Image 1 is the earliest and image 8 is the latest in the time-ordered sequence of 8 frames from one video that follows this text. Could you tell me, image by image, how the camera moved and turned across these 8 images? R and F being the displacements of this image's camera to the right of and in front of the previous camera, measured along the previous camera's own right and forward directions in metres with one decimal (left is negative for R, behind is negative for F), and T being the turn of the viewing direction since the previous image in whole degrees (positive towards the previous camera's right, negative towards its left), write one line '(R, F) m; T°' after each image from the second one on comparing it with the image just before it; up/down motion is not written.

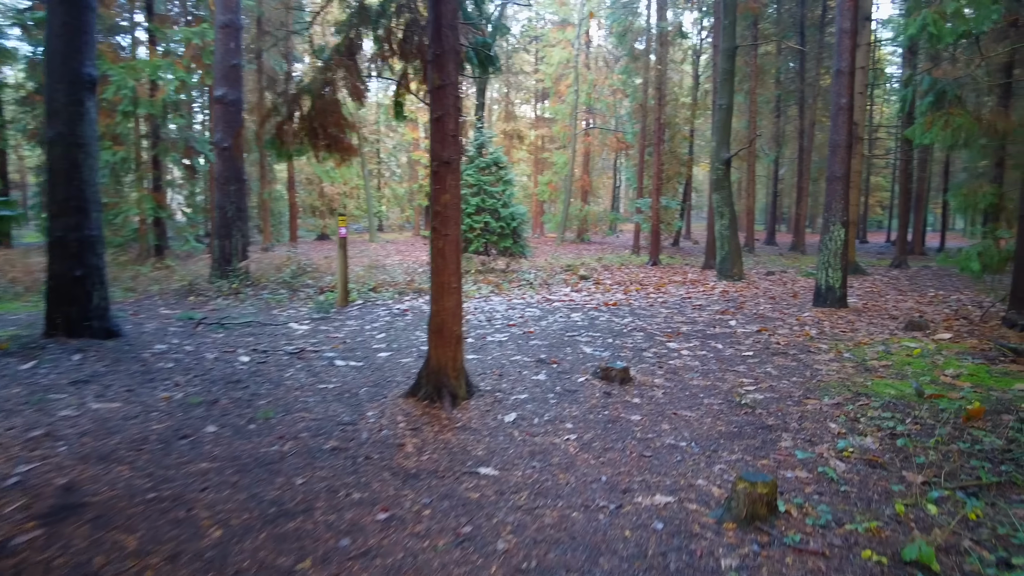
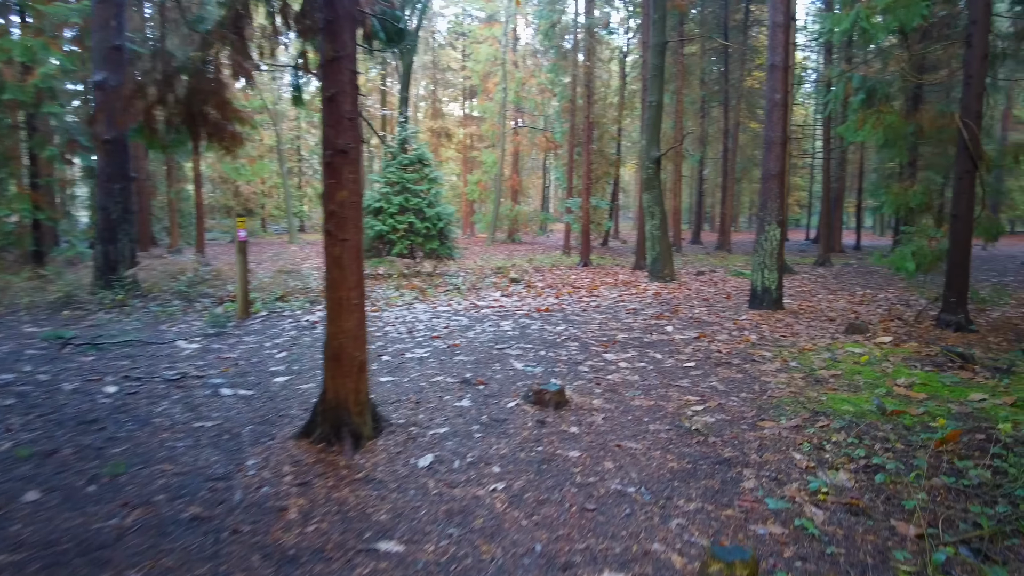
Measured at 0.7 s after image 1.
(+0.1, +0.7) m; +6°
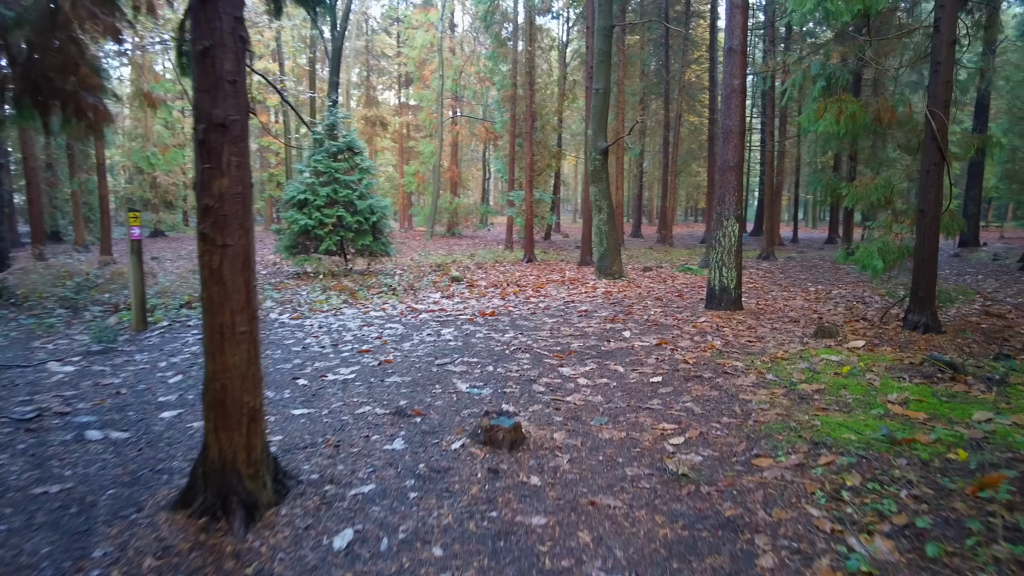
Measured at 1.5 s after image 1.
(0.0, +0.9) m; +5°
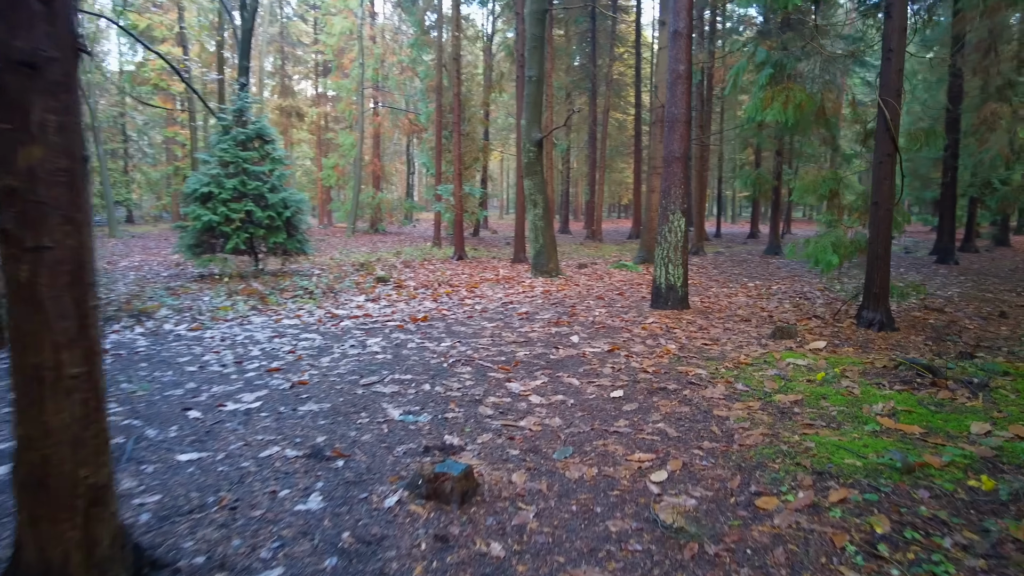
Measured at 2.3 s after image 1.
(-0.1, +0.8) m; +7°
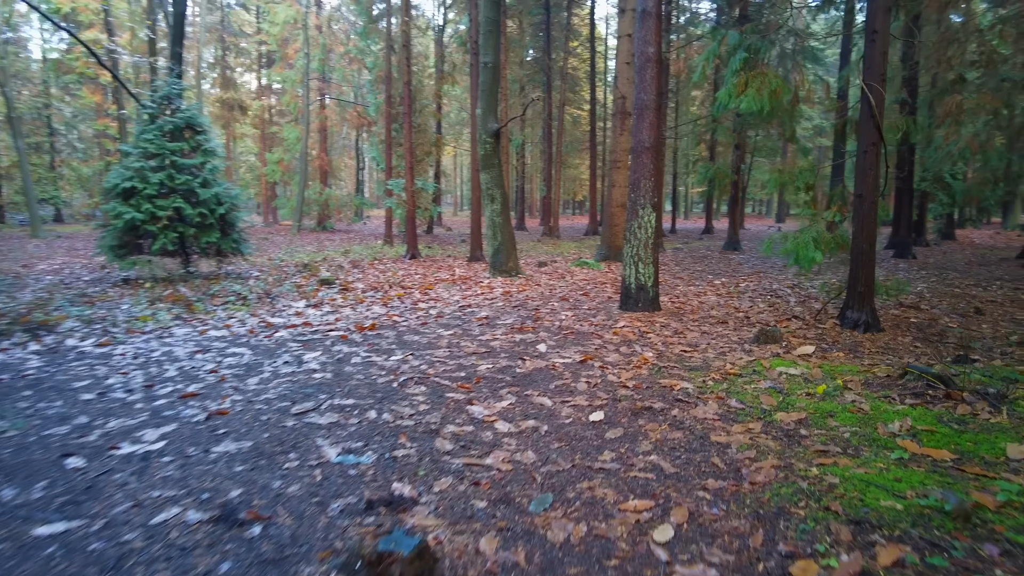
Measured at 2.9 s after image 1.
(0.0, +0.7) m; +4°
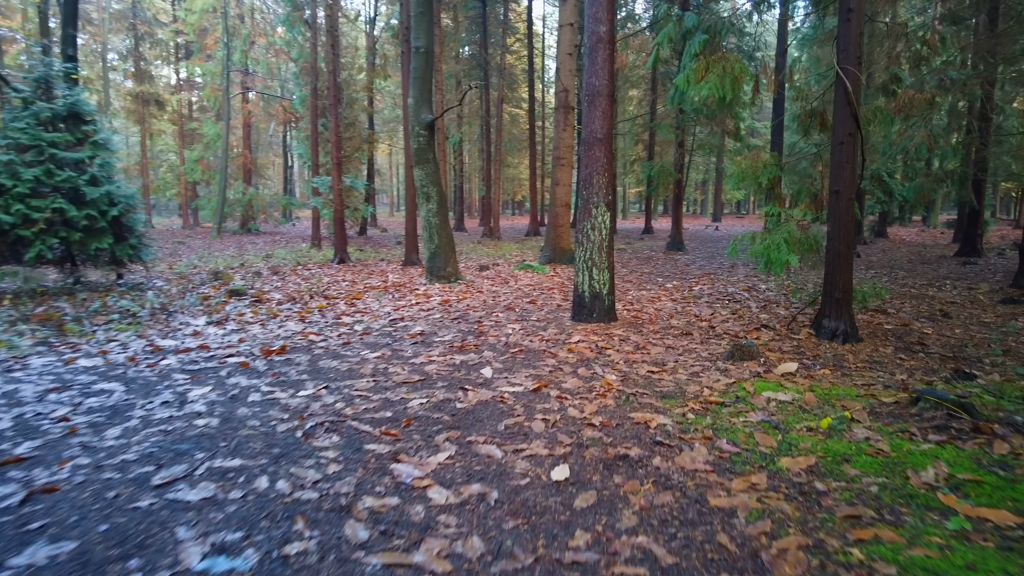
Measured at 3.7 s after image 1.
(0.0, +0.9) m; +5°
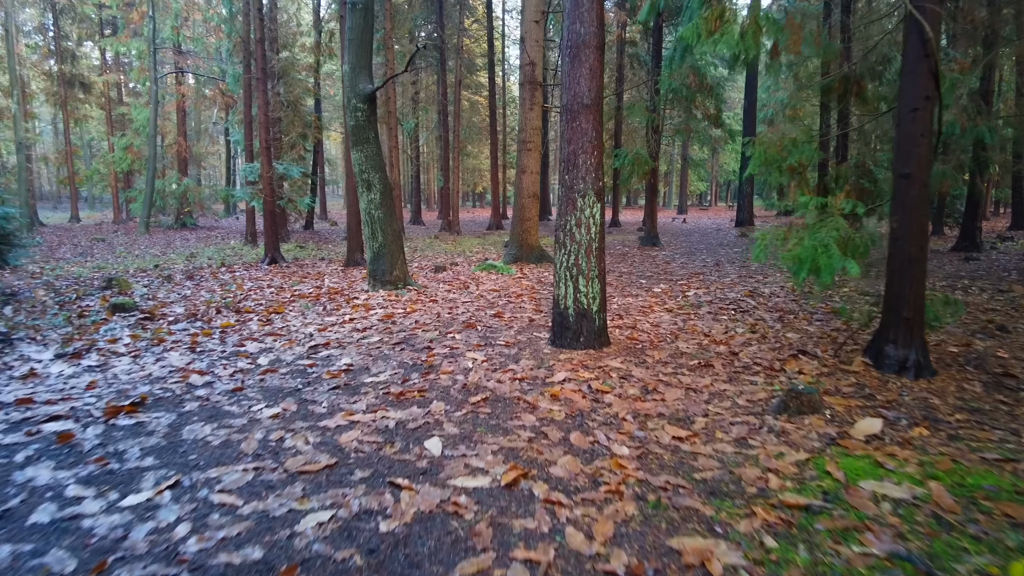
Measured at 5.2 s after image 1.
(0.0, +1.7) m; +3°
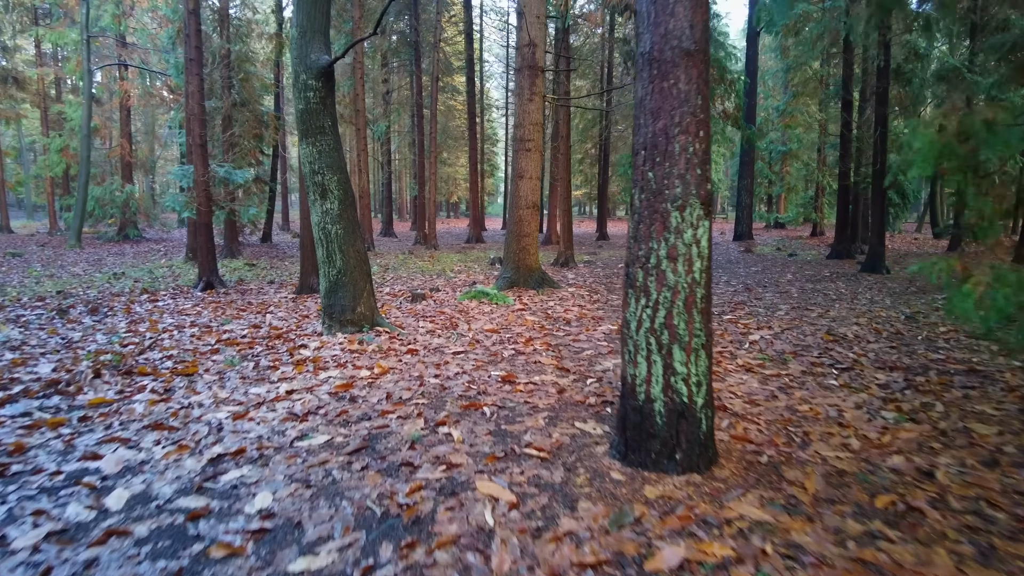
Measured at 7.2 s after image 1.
(-0.3, +2.2) m; +3°
